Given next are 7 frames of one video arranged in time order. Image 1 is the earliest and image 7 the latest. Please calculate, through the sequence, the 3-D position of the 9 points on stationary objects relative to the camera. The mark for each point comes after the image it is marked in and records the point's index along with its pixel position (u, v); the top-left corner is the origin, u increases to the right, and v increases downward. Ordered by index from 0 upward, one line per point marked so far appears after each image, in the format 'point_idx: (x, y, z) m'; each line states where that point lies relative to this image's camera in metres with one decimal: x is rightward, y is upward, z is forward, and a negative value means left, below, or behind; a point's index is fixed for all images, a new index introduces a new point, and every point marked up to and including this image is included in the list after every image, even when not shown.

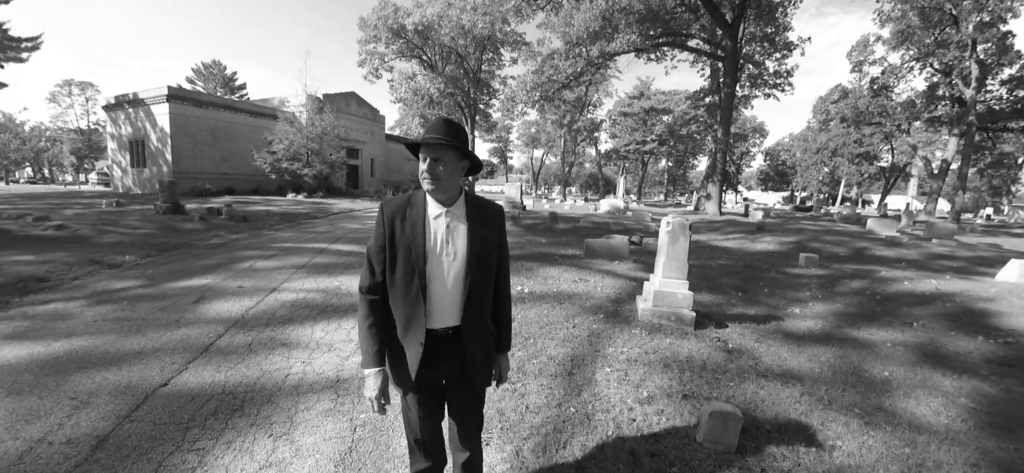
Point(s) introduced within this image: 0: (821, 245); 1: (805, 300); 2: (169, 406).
0: (+10.2, -0.3, +12.6) m
1: (+5.3, -1.1, +6.8) m
2: (-2.7, -1.3, +3.2) m
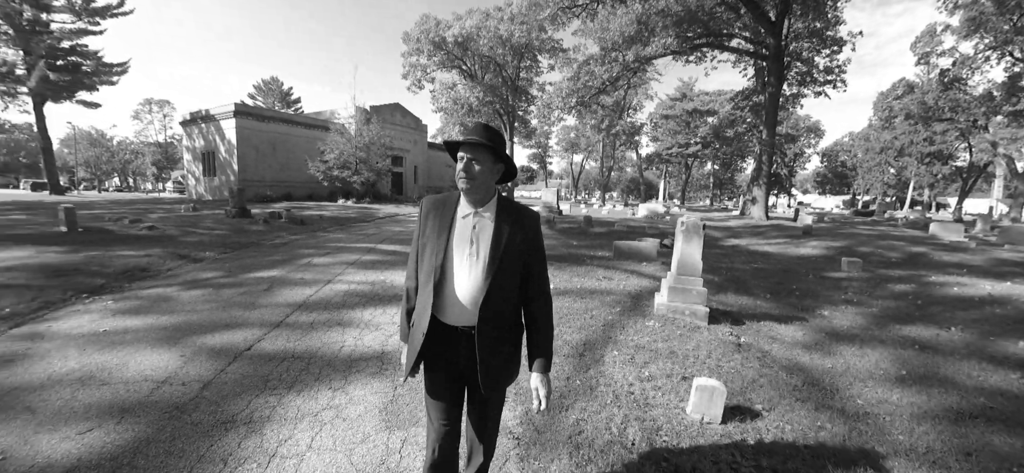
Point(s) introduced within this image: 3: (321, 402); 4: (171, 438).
0: (+11.2, -0.4, +12.0) m
1: (+5.7, -1.1, +6.7) m
2: (-2.5, -1.2, +3.9) m
3: (-1.6, -1.3, +3.4) m
4: (-2.4, -1.4, +2.8) m
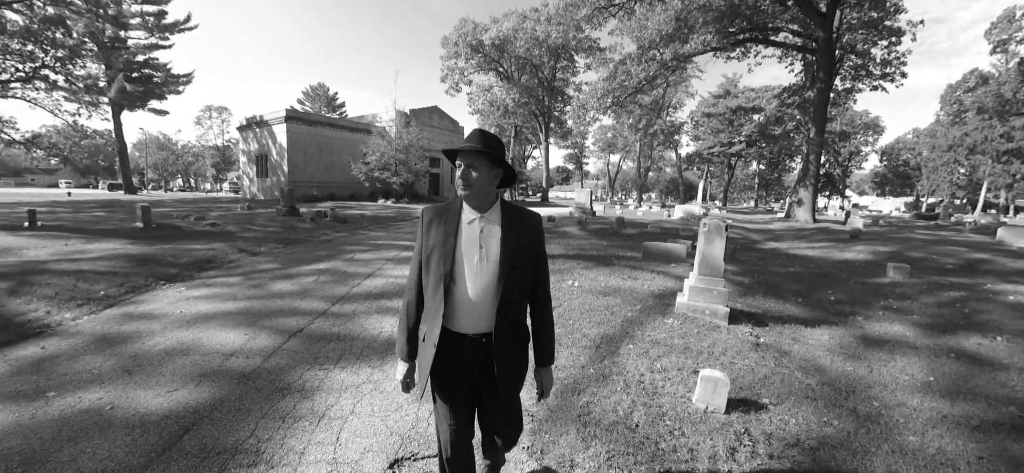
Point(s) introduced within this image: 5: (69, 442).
0: (+12.1, -0.5, +11.3) m
1: (+6.2, -1.2, +6.5) m
2: (-2.3, -1.2, +4.4) m
3: (-1.4, -1.3, +3.8) m
4: (-2.3, -1.3, +3.3) m
5: (-3.1, -1.4, +2.8) m
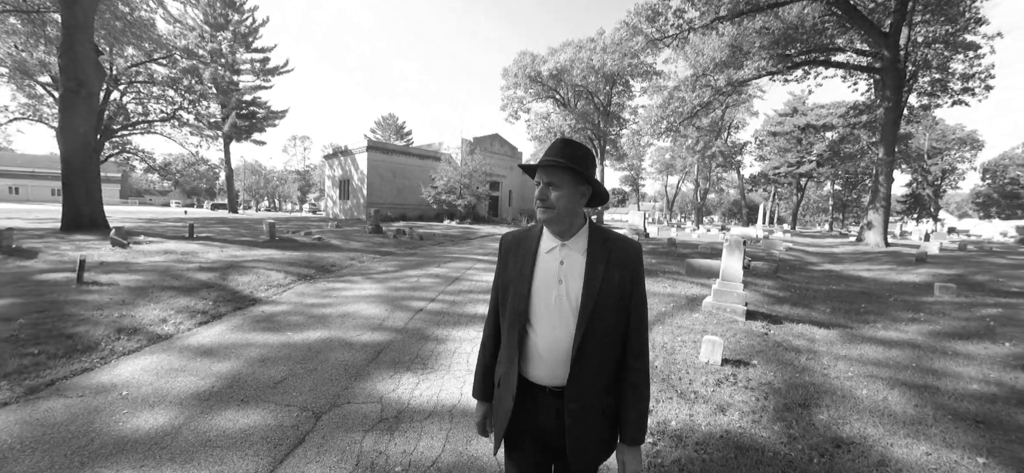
0: (+13.8, -1.2, +11.2) m
1: (+7.3, -1.5, +7.2) m
2: (-1.4, -1.3, +6.3) m
3: (-0.6, -1.3, +5.5) m
4: (-1.5, -1.4, +5.2) m
5: (-2.4, -1.4, +4.7) m
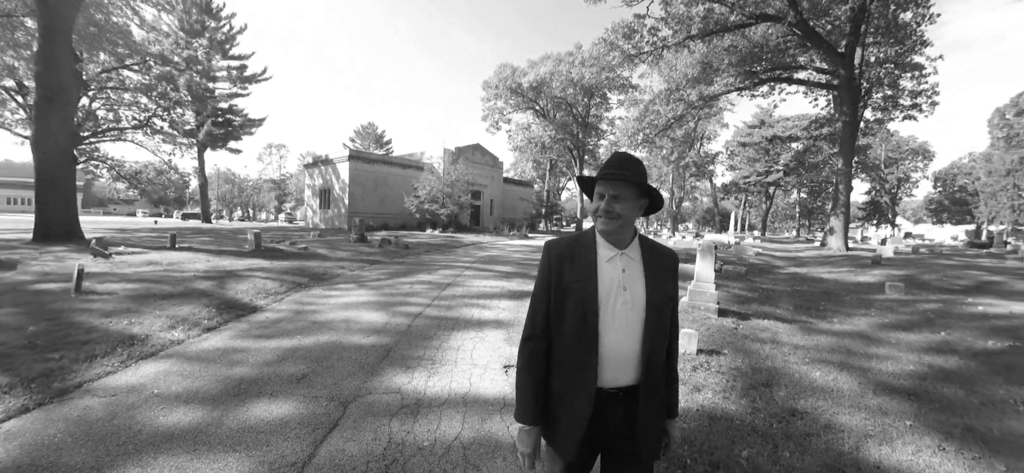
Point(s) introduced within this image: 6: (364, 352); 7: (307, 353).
0: (+13.5, -1.3, +12.3) m
1: (+7.2, -1.6, +8.0) m
2: (-1.4, -1.4, +6.7) m
3: (-0.6, -1.5, +5.9) m
4: (-1.5, -1.5, +5.5) m
5: (-2.4, -1.5, +5.1) m
6: (-2.0, -1.5, +5.1) m
7: (-2.7, -1.5, +5.1) m
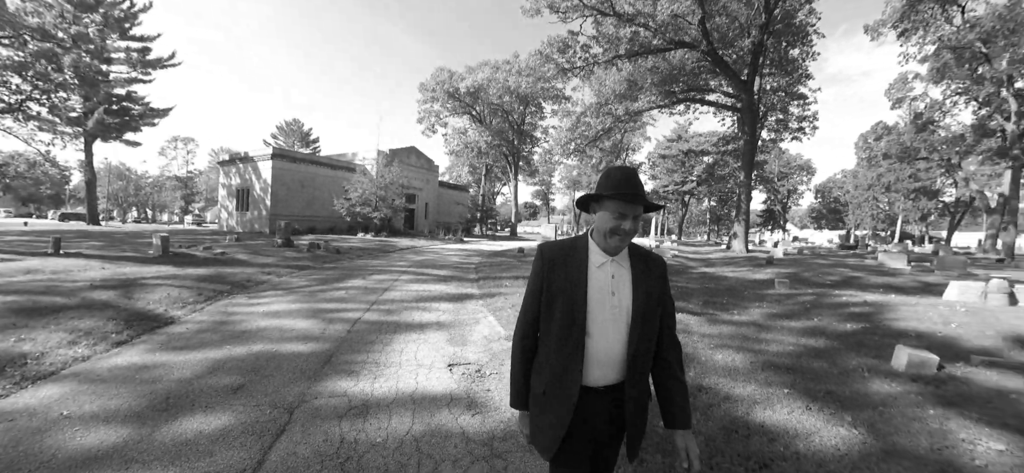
0: (+11.4, -1.5, +14.6) m
1: (+5.9, -1.7, +9.3) m
2: (-2.4, -1.5, +6.6) m
3: (-1.5, -1.5, +6.0) m
4: (-2.3, -1.6, +5.5) m
5: (-3.1, -1.6, +4.9) m
6: (-2.7, -1.6, +5.0) m
7: (-3.4, -1.6, +4.9) m
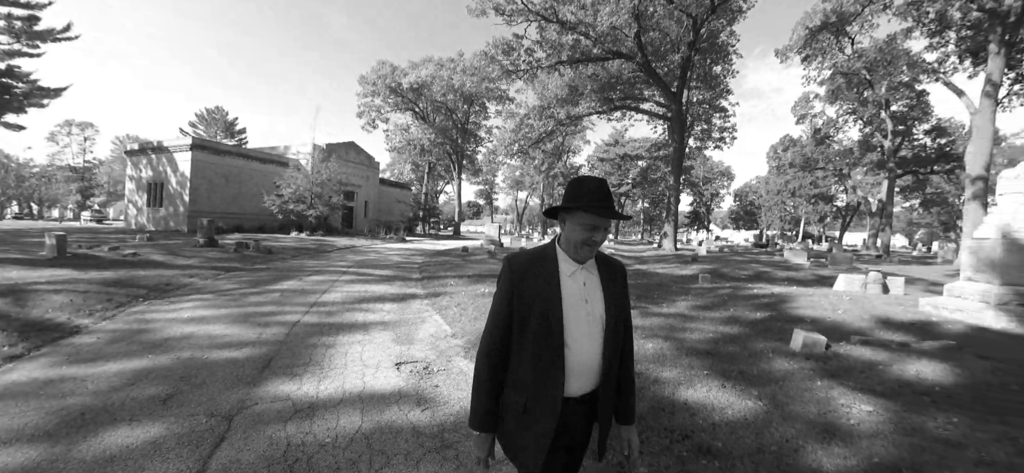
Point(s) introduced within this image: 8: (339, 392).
0: (+9.2, -1.4, +16.3) m
1: (+4.5, -1.7, +10.3) m
2: (-3.3, -1.5, +6.4) m
3: (-2.3, -1.5, +6.0) m
4: (-3.0, -1.6, +5.3) m
5: (-3.7, -1.6, +4.6) m
6: (-3.3, -1.6, +4.8) m
7: (-4.0, -1.6, +4.5) m
8: (-1.8, -1.7, +4.2) m
